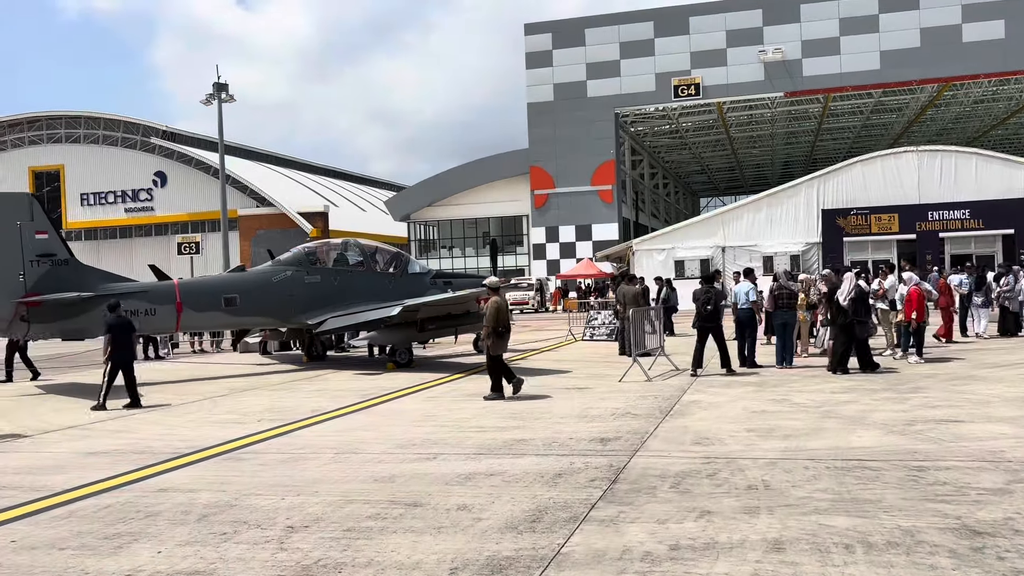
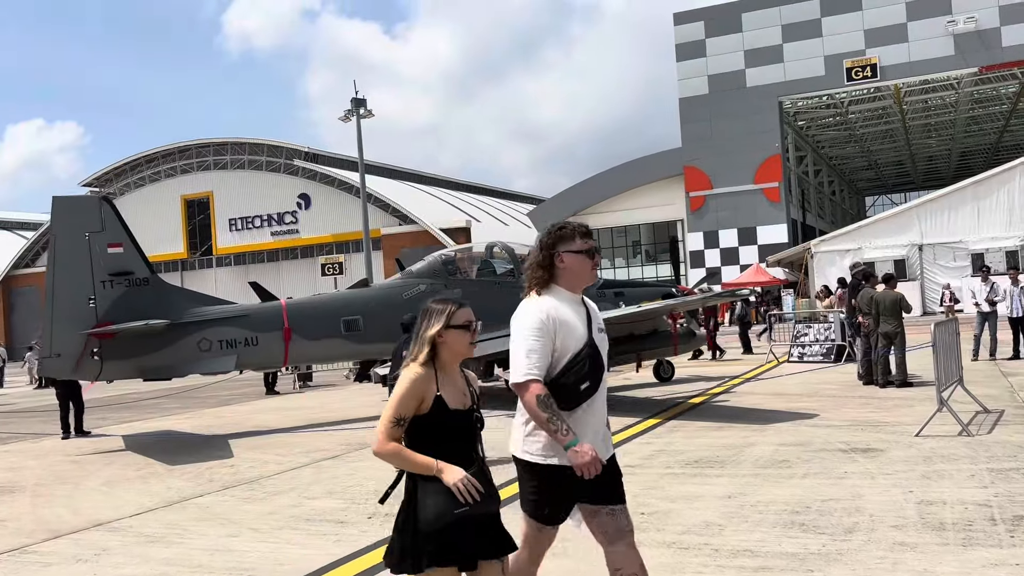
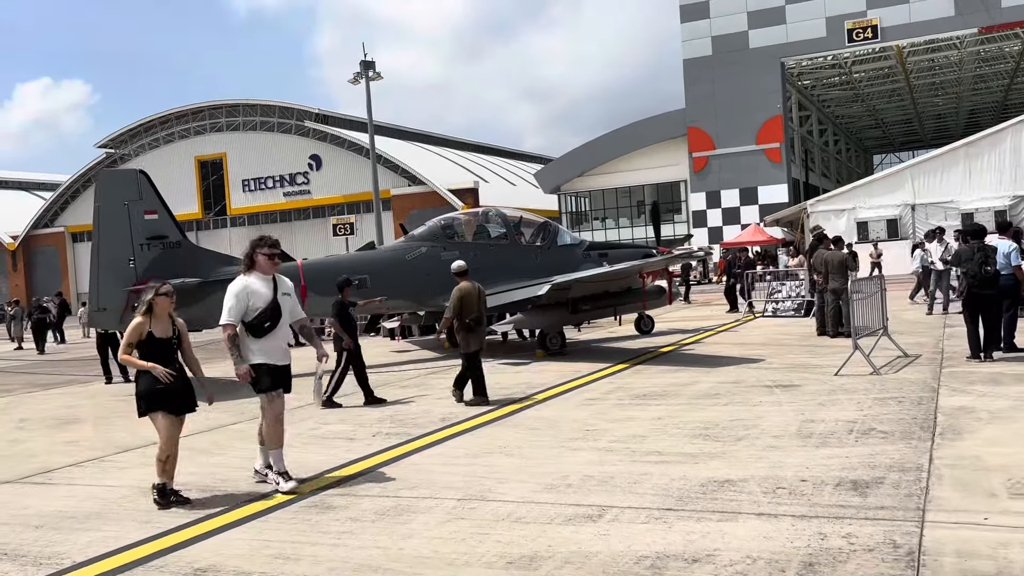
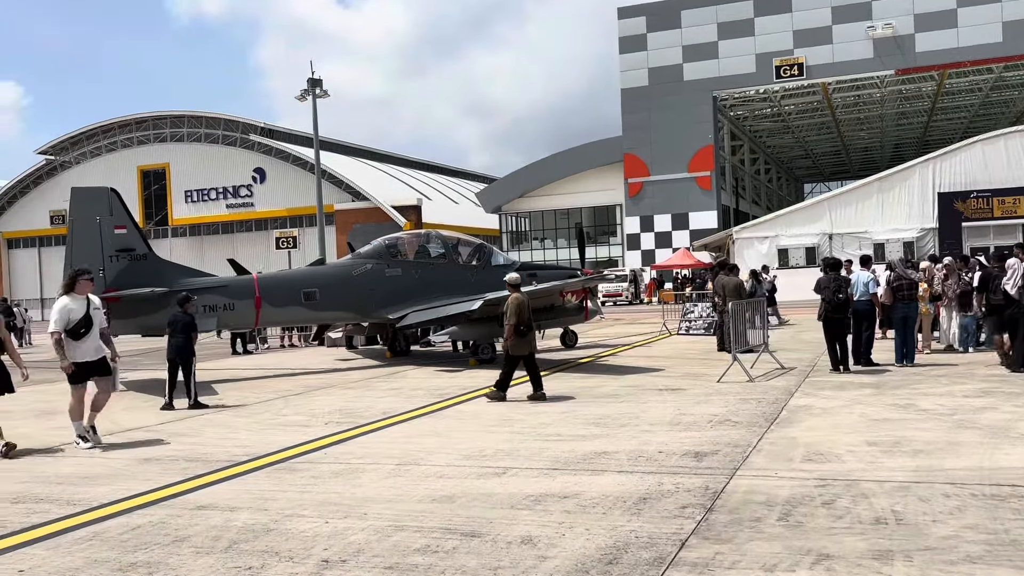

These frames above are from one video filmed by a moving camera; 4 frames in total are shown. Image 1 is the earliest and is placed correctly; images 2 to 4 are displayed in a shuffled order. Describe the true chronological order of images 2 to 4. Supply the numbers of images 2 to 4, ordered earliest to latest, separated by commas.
4, 3, 2
